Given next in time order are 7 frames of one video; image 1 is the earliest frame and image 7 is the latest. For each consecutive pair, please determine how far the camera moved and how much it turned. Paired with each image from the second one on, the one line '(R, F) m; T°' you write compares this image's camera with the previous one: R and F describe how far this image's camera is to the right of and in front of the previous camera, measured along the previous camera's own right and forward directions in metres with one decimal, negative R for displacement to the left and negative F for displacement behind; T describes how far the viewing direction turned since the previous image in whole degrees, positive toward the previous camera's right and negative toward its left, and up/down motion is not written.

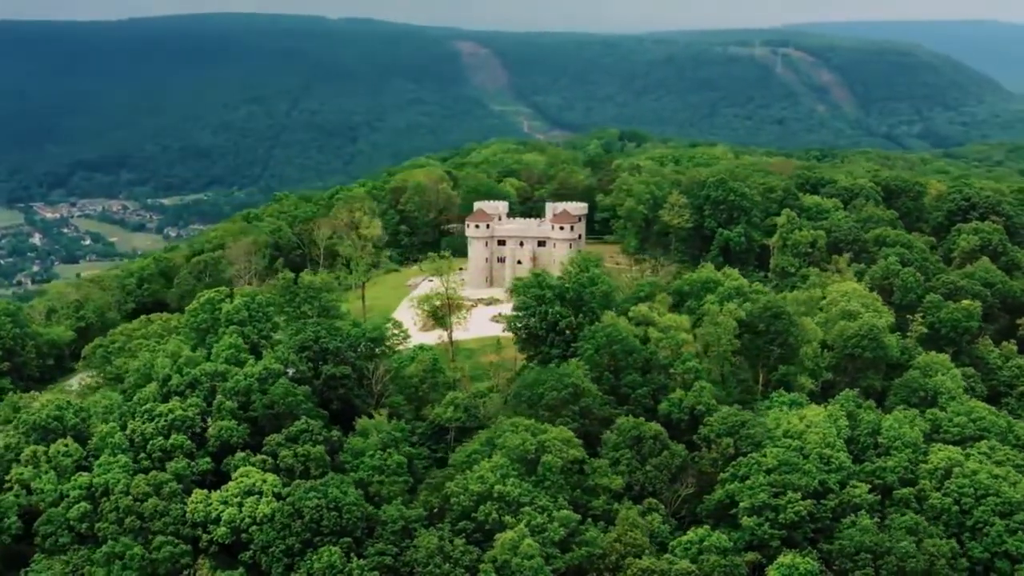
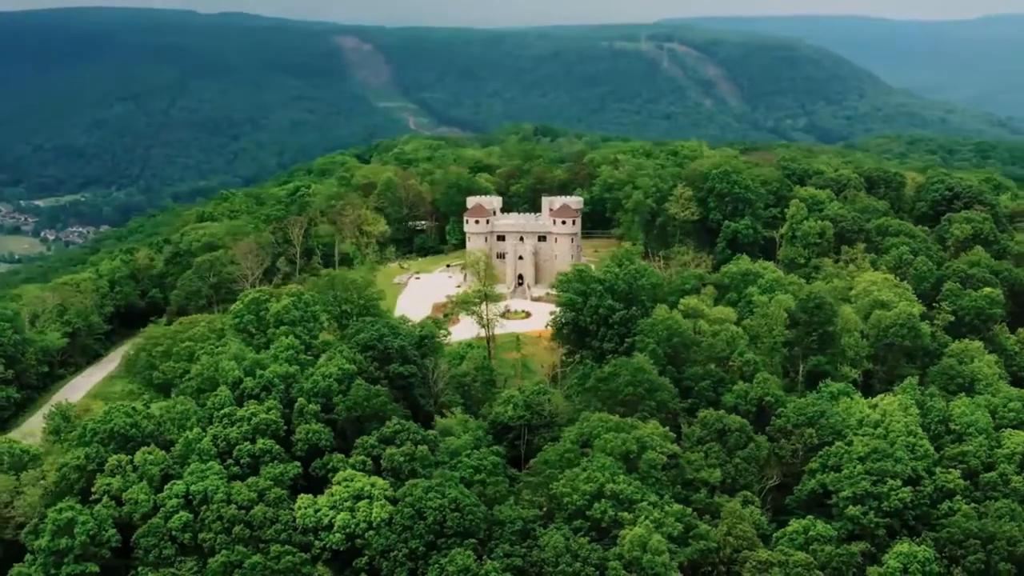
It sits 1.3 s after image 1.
(-6.8, +0.9) m; +5°
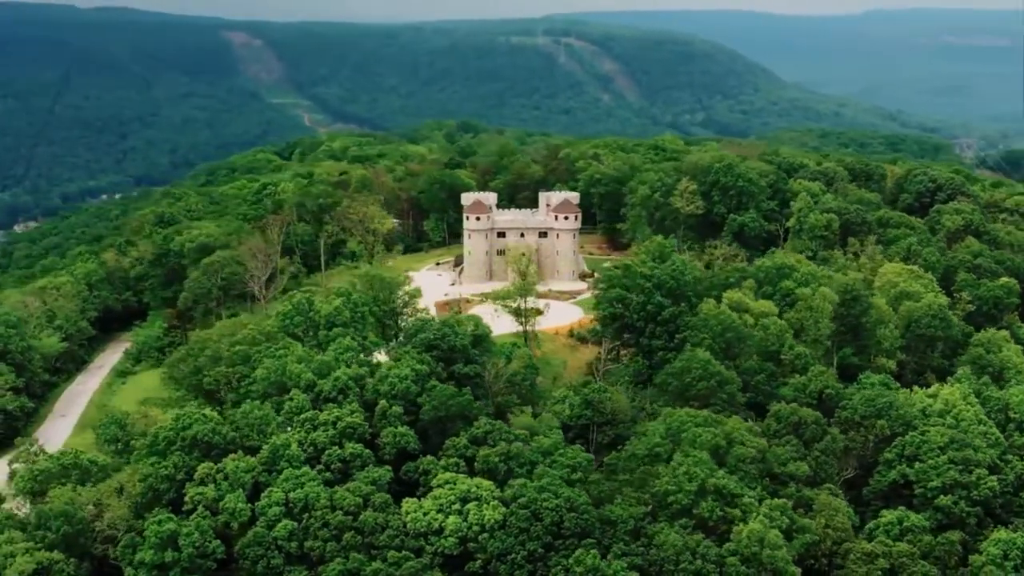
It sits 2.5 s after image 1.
(-6.2, +0.8) m; +5°
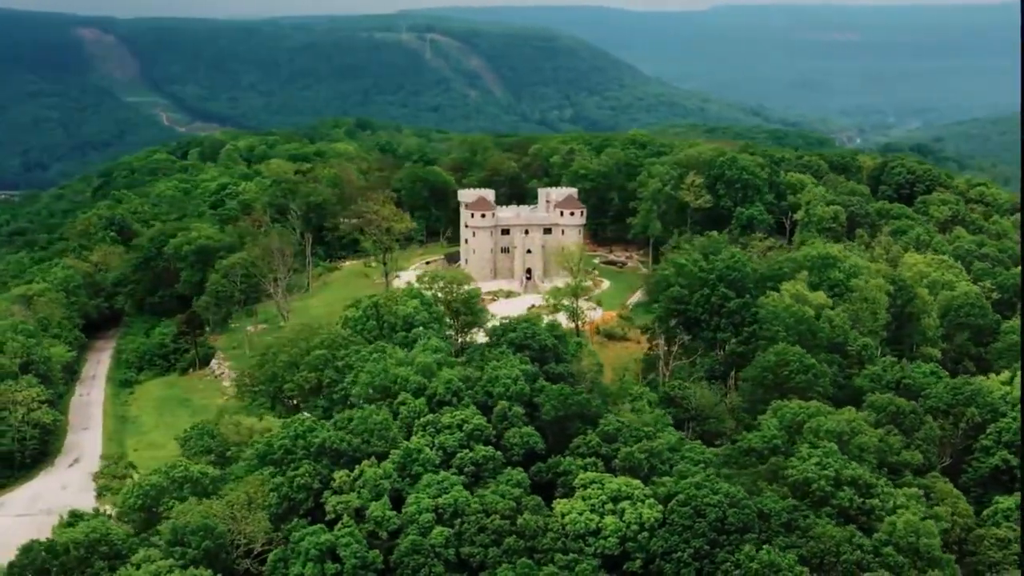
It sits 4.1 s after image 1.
(-8.3, +1.1) m; +6°
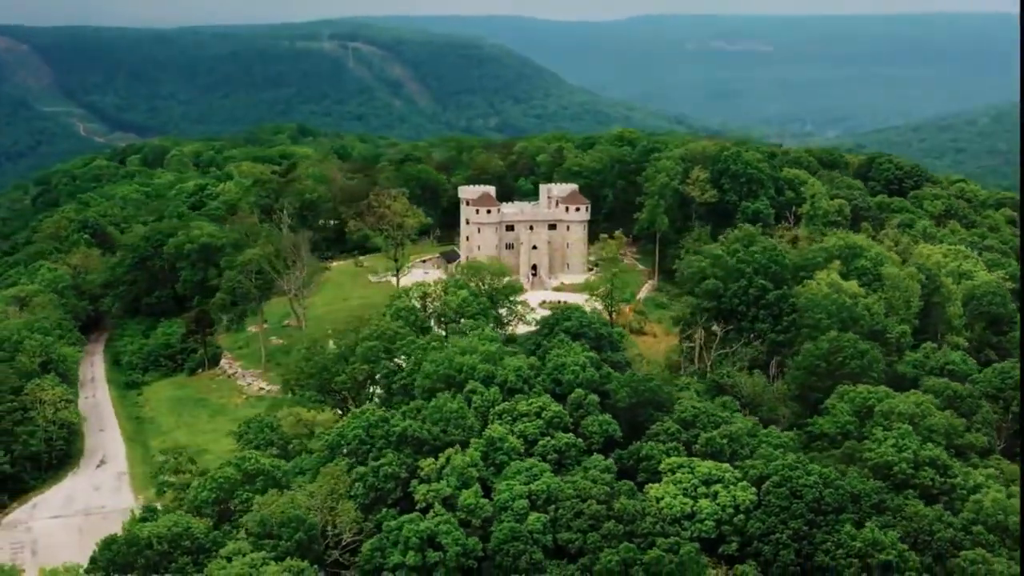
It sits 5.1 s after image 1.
(-4.8, +0.7) m; +4°
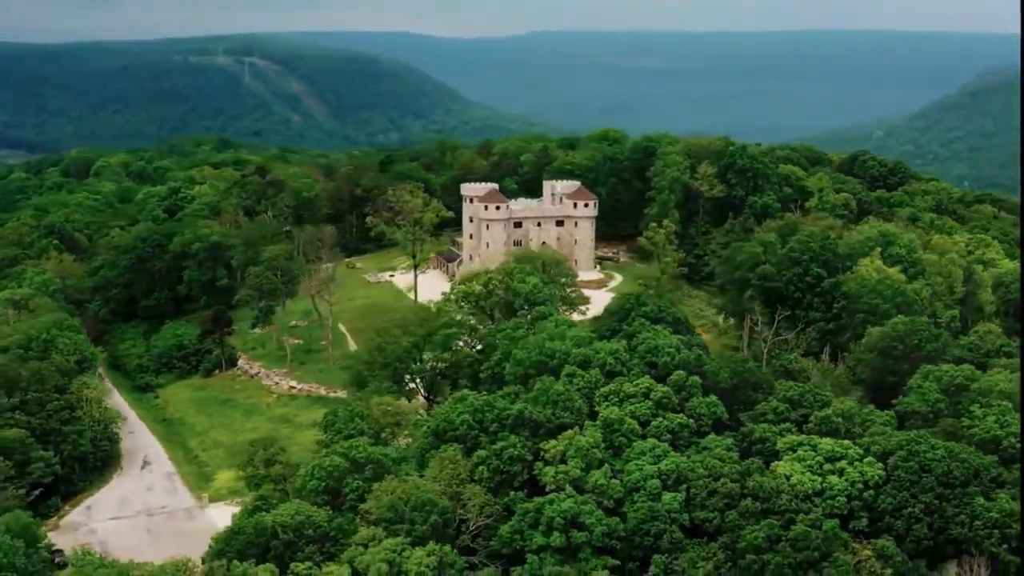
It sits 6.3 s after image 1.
(-6.4, +1.1) m; +5°
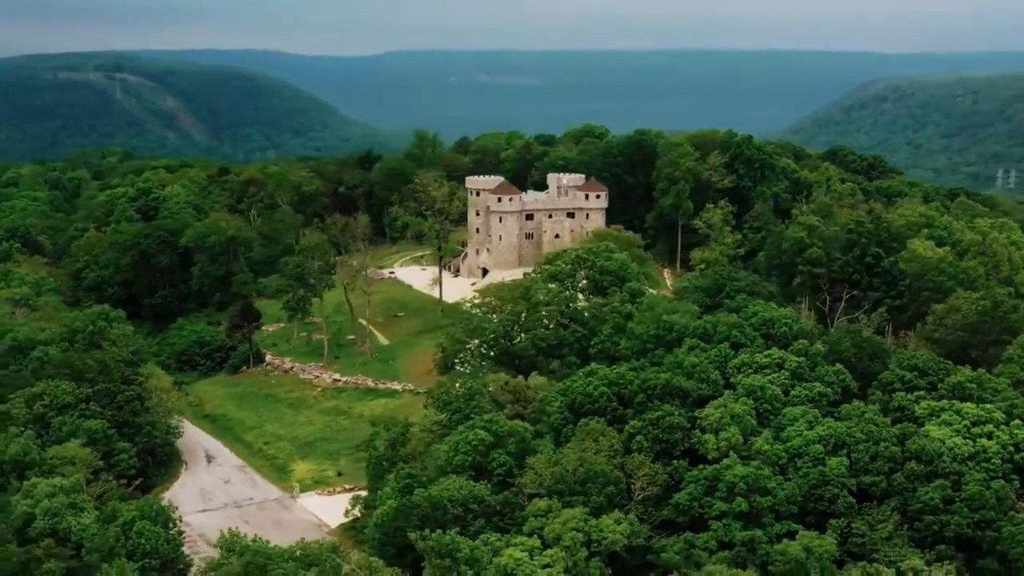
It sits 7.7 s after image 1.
(-7.6, +1.3) m; +6°
